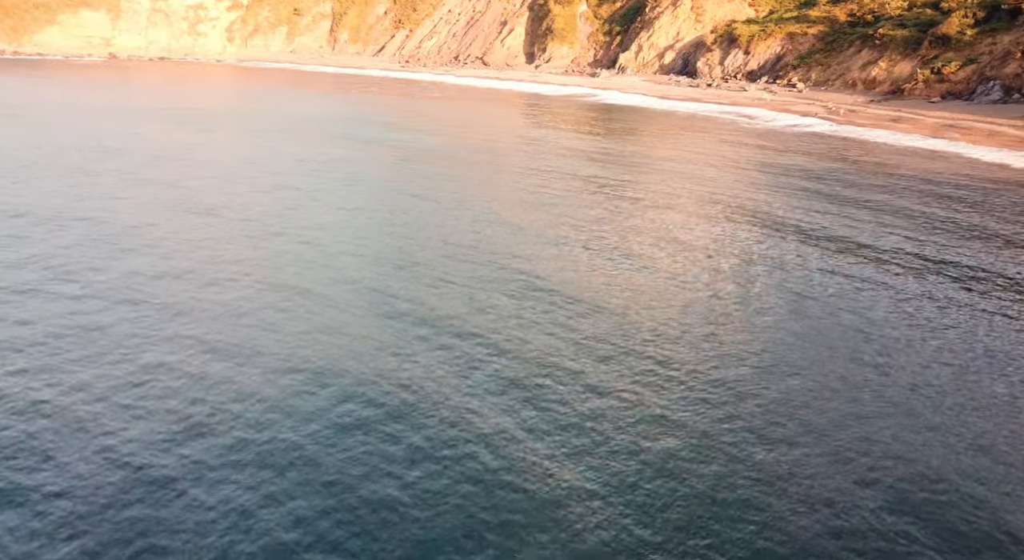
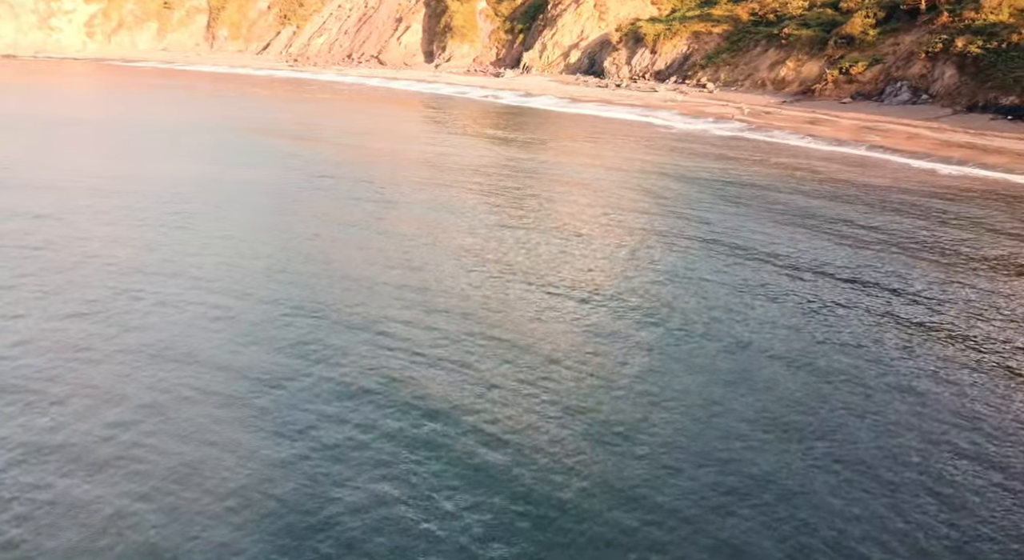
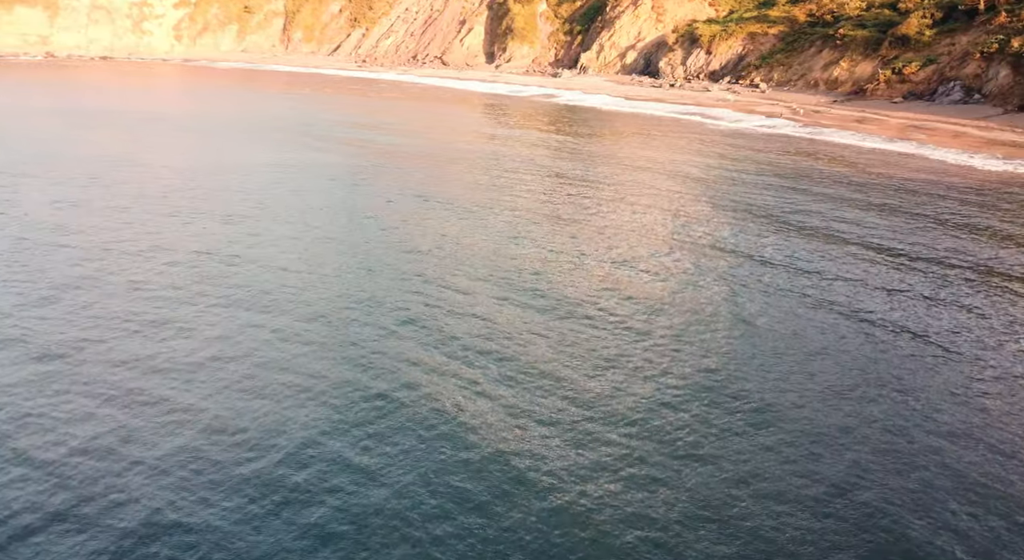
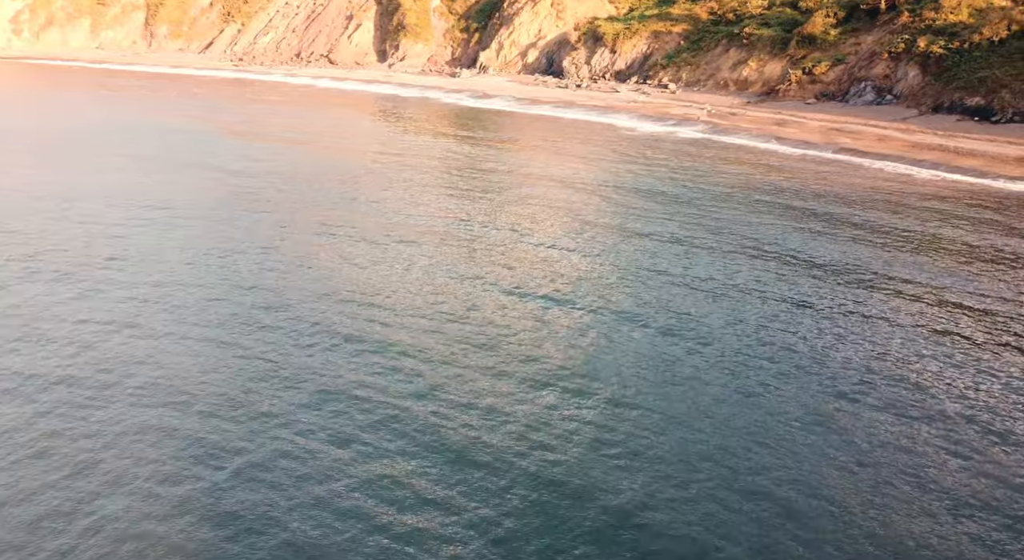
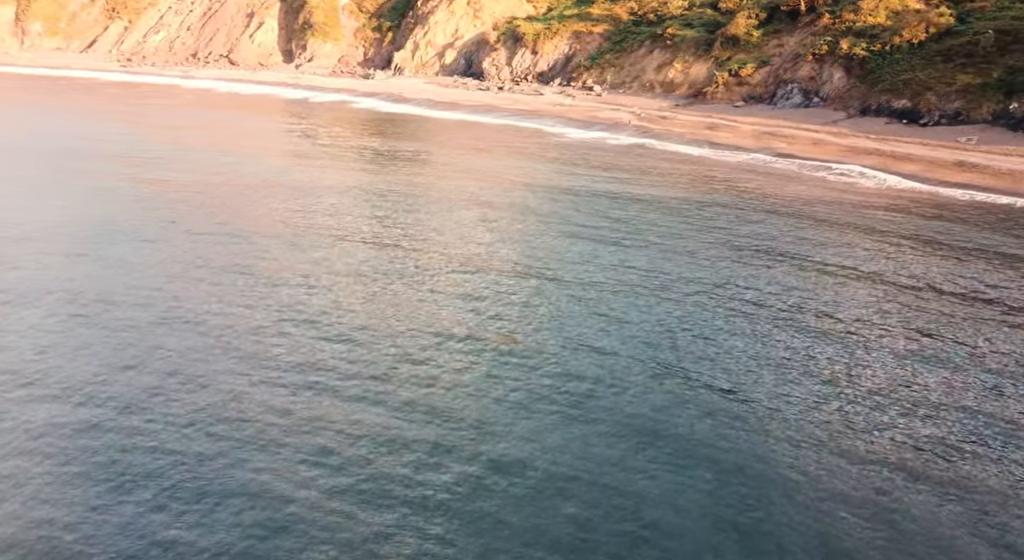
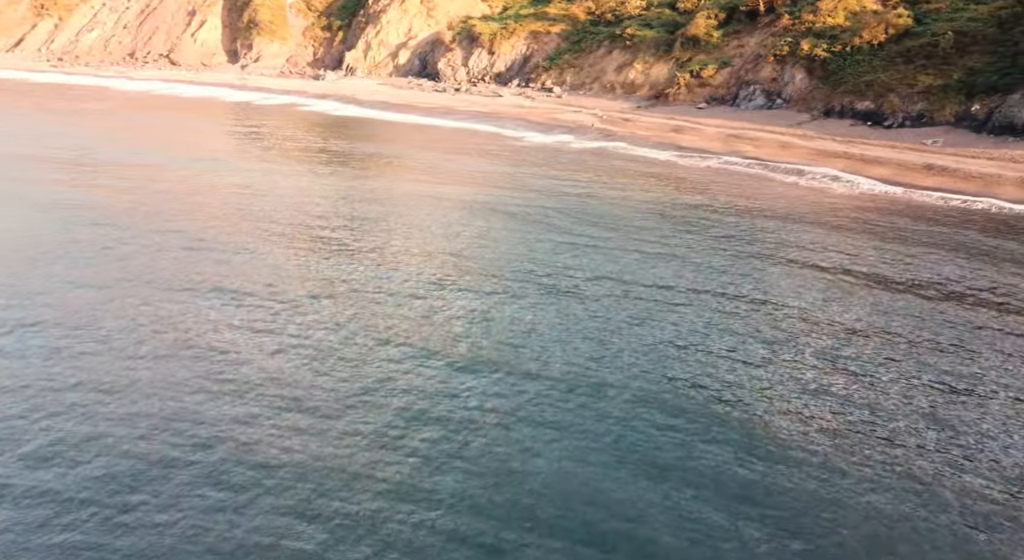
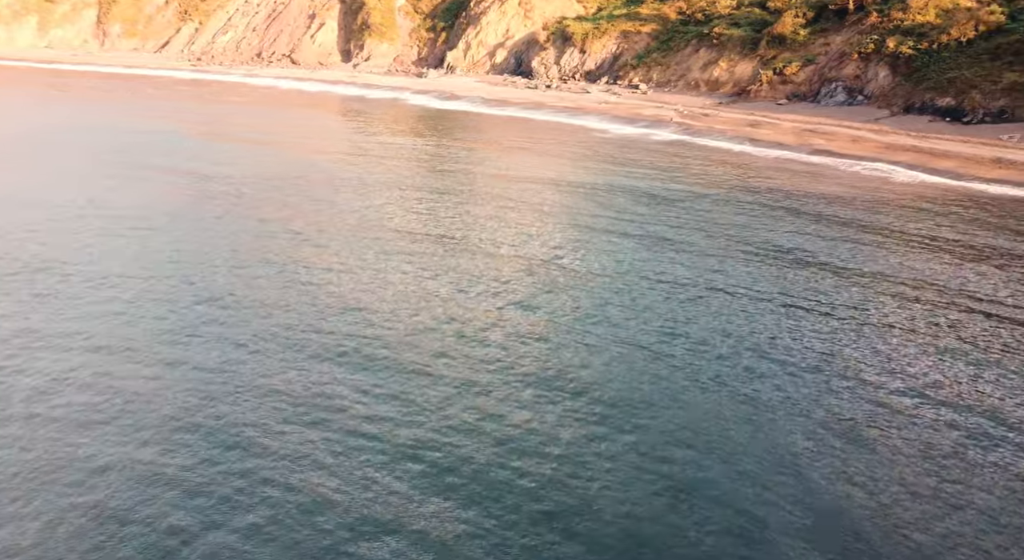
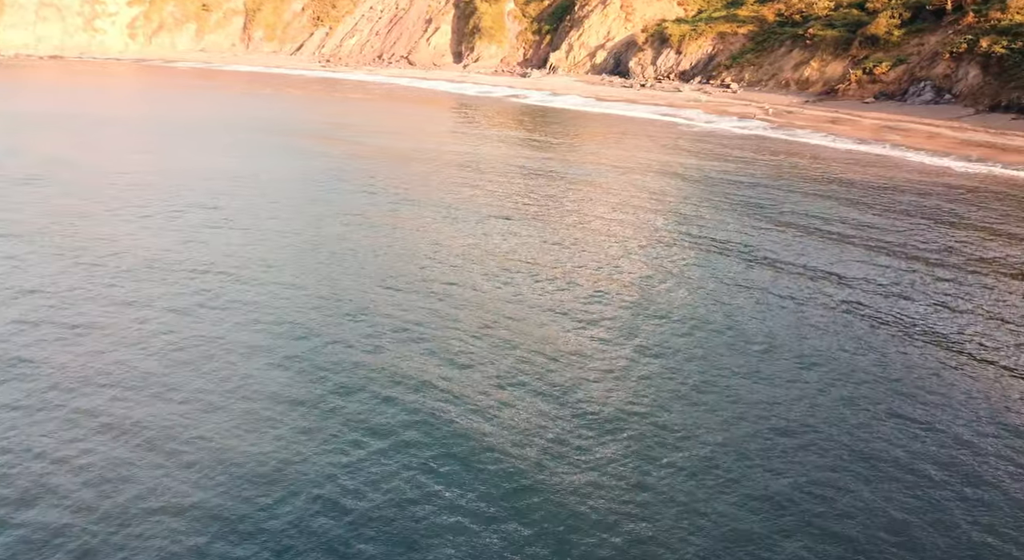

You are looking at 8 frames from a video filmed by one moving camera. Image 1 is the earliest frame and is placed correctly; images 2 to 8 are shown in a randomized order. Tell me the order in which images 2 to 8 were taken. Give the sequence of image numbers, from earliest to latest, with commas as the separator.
3, 8, 2, 4, 7, 5, 6
